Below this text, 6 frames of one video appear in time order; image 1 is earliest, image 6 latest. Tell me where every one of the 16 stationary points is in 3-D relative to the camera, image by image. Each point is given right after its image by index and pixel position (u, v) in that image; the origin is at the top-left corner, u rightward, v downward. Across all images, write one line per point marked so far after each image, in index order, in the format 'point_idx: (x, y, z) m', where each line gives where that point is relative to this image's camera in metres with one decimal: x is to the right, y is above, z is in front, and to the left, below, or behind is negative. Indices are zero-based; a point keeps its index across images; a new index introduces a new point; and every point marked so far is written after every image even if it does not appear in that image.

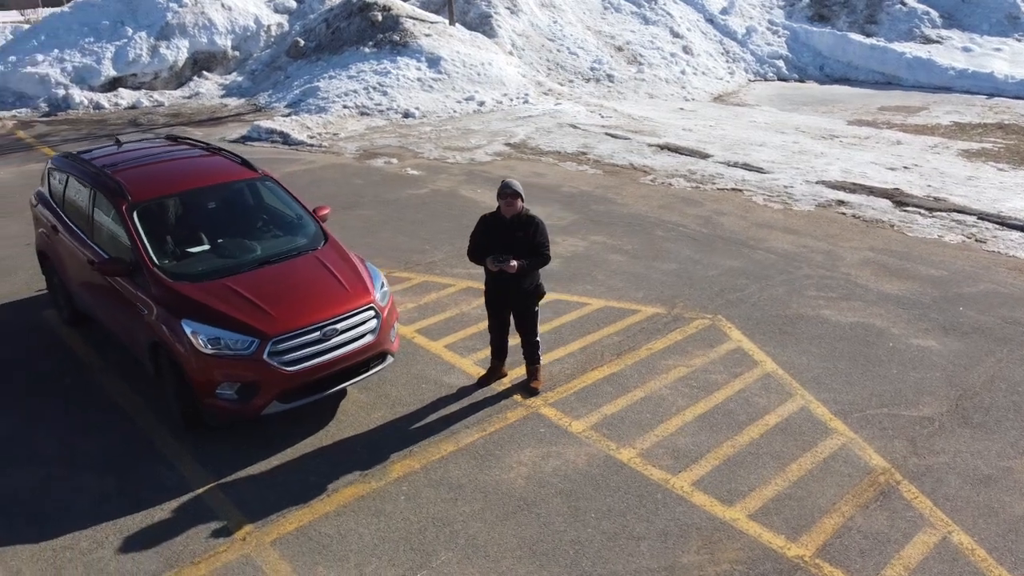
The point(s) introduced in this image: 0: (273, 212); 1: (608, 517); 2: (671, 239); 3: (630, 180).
0: (-2.1, +0.6, +7.1) m
1: (+0.6, -1.5, +5.2) m
2: (+1.9, +0.6, +9.9) m
3: (+1.8, +1.6, +12.4) m
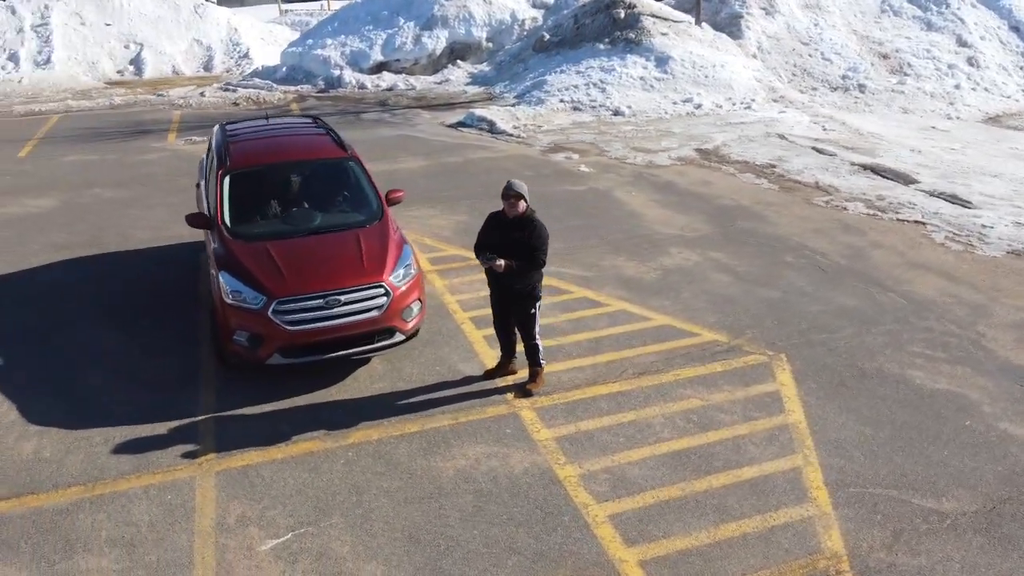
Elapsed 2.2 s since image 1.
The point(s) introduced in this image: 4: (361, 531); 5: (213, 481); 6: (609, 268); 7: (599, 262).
0: (-1.5, +0.9, +7.8) m
1: (-0.1, -1.5, +5.1) m
2: (+3.1, +0.2, +9.0) m
3: (+4.0, +1.2, +11.3) m
4: (-0.9, -1.5, +5.1) m
5: (-2.1, -1.3, +5.6) m
6: (+1.1, +0.2, +9.1) m
7: (+1.0, +0.3, +9.3) m
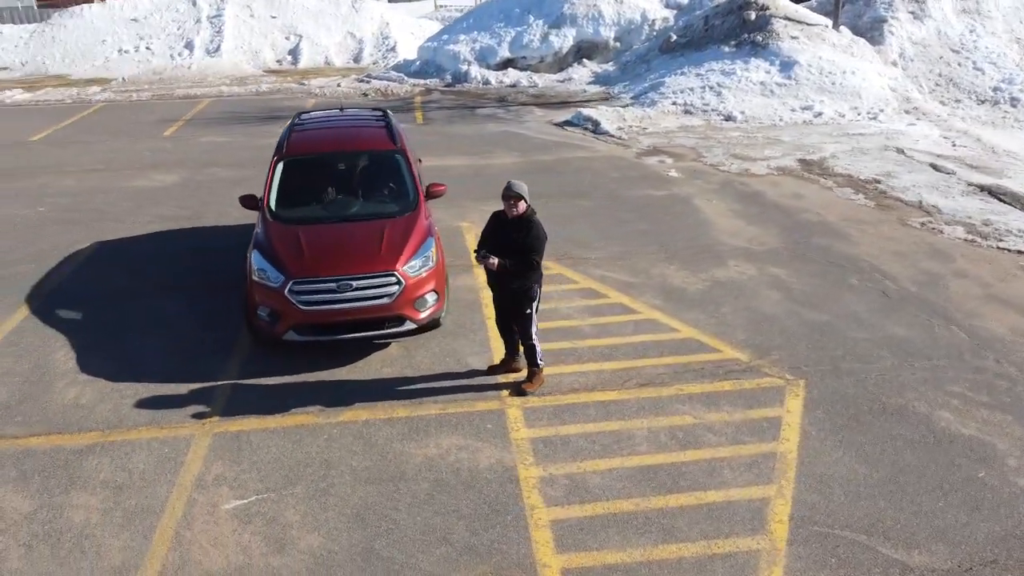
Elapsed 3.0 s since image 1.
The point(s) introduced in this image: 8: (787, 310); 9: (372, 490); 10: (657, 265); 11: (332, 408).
0: (-1.2, +1.1, +8.1) m
1: (-0.4, -1.5, +5.3) m
2: (+3.6, 0.0, +8.5) m
3: (+5.0, +0.9, +10.5) m
4: (-1.3, -1.4, +5.4) m
5: (-2.3, -1.1, +6.1) m
6: (+1.6, +0.1, +8.9) m
7: (+1.5, +0.2, +9.1) m
8: (+2.7, -0.2, +8.1) m
9: (-1.0, -1.4, +5.5) m
10: (+1.6, +0.3, +9.2) m
11: (-1.4, -1.0, +6.5) m
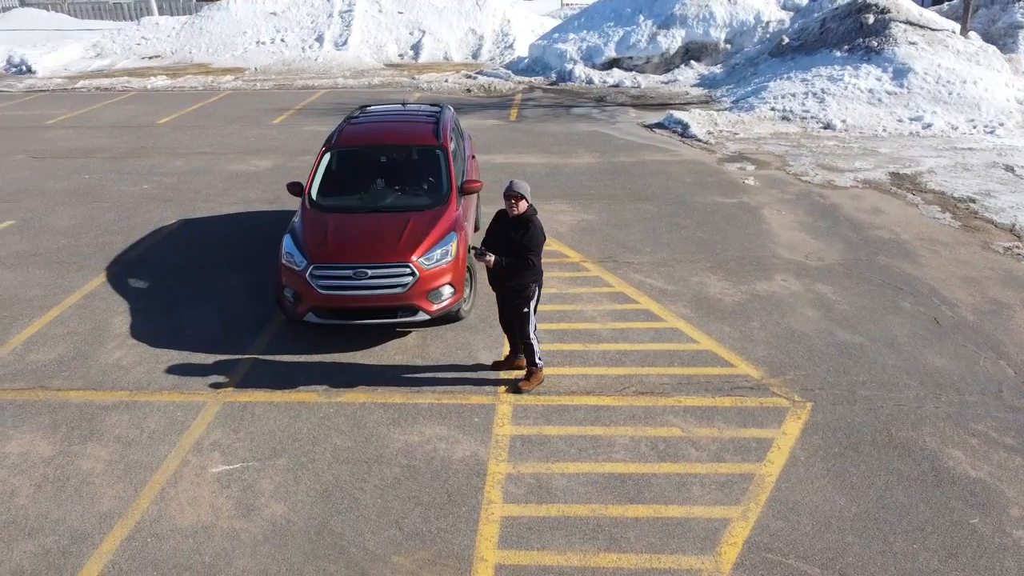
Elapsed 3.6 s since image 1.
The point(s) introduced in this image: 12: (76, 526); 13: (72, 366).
0: (-0.8, +1.1, +8.4) m
1: (-0.7, -1.4, +5.4) m
2: (+3.8, -0.3, +7.9) m
3: (+5.6, +0.6, +9.8) m
4: (-1.5, -1.3, +5.7) m
5: (-2.4, -1.0, +6.5) m
6: (+1.9, 0.0, +8.7) m
7: (+1.9, +0.1, +8.9) m
8: (+2.9, -0.4, +7.7) m
9: (-1.2, -1.3, +5.8) m
10: (+2.1, +0.2, +9.0) m
11: (-1.5, -0.8, +6.8) m
12: (-2.8, -1.5, +5.3) m
13: (-3.9, -0.7, +7.3) m
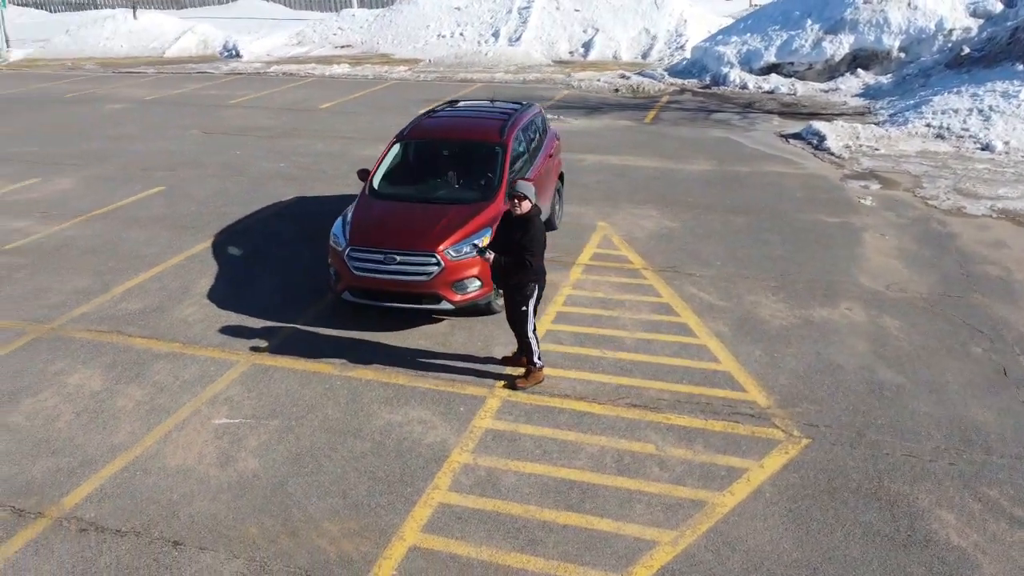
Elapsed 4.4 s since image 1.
0: (-0.3, +1.2, +8.6) m
1: (-1.1, -1.3, +5.8) m
2: (+4.0, -0.6, +7.2) m
3: (+6.2, 0.0, +8.5) m
4: (-1.8, -1.1, +6.2) m
5: (-2.4, -0.7, +7.2) m
6: (+2.4, -0.2, +8.3) m
7: (+2.4, -0.1, +8.5) m
8: (+3.1, -0.7, +7.1) m
9: (-1.4, -1.1, +6.2) m
10: (+2.6, -0.1, +8.6) m
11: (-1.4, -0.7, +7.3) m
12: (-3.2, -1.2, +6.1) m
13: (-3.7, -0.3, +8.3) m
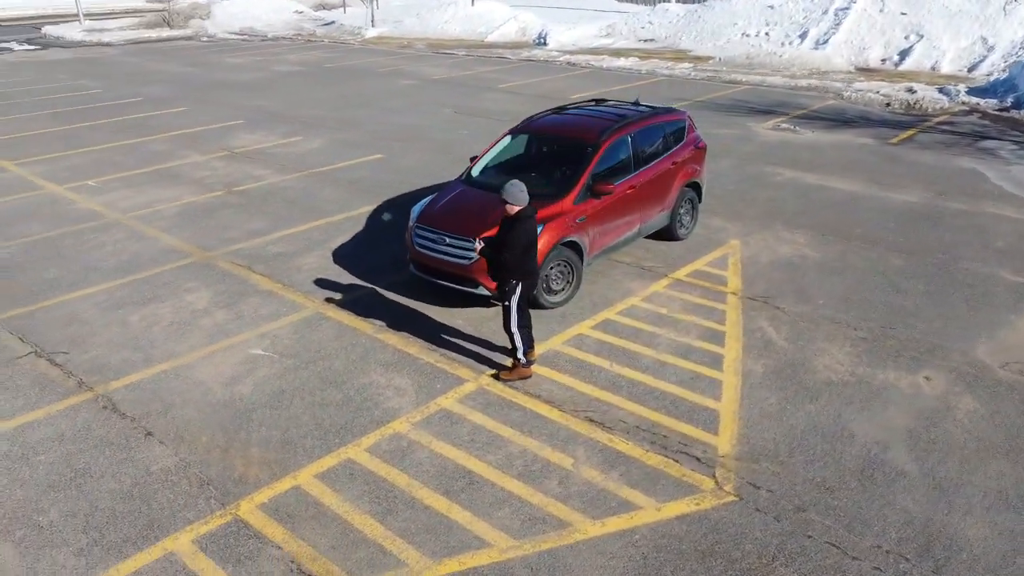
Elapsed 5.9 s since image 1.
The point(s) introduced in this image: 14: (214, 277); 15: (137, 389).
0: (+0.7, +1.2, +8.7) m
1: (-1.6, -1.0, +6.5) m
2: (+3.7, -1.3, +5.8) m
3: (+6.3, -1.1, +6.1) m
4: (-2.0, -0.8, +7.2) m
5: (-2.1, -0.3, +8.4) m
6: (+2.7, -0.6, +7.5) m
7: (+2.9, -0.5, +7.6) m
8: (+2.8, -1.1, +6.1) m
9: (-1.7, -0.8, +7.1) m
10: (+3.0, -0.5, +7.6) m
11: (-1.2, -0.4, +8.0) m
12: (-3.3, -0.6, +7.6) m
13: (-2.8, +0.3, +9.8) m
14: (-3.4, +0.1, +9.3) m
15: (-3.2, -0.9, +7.0) m
